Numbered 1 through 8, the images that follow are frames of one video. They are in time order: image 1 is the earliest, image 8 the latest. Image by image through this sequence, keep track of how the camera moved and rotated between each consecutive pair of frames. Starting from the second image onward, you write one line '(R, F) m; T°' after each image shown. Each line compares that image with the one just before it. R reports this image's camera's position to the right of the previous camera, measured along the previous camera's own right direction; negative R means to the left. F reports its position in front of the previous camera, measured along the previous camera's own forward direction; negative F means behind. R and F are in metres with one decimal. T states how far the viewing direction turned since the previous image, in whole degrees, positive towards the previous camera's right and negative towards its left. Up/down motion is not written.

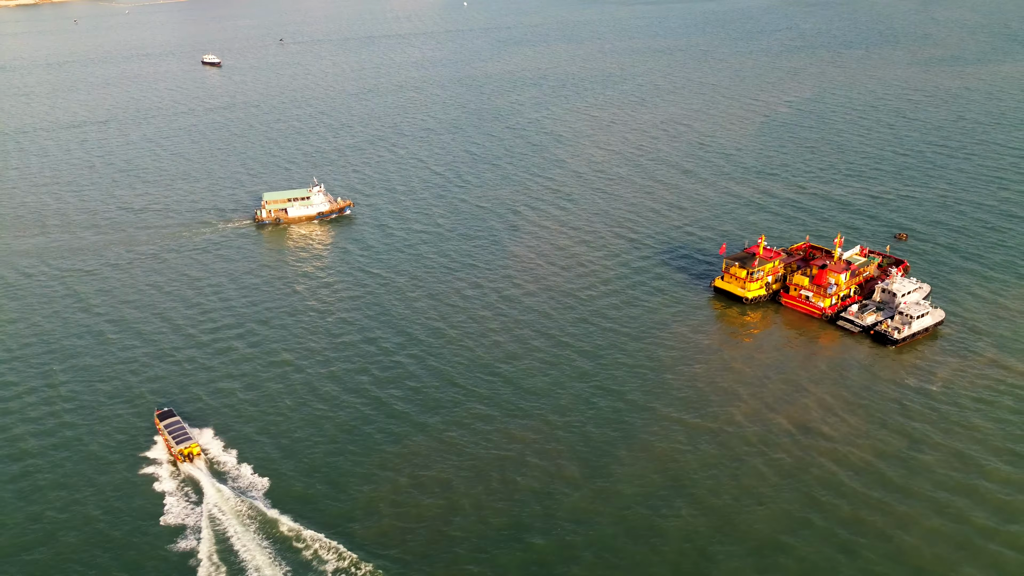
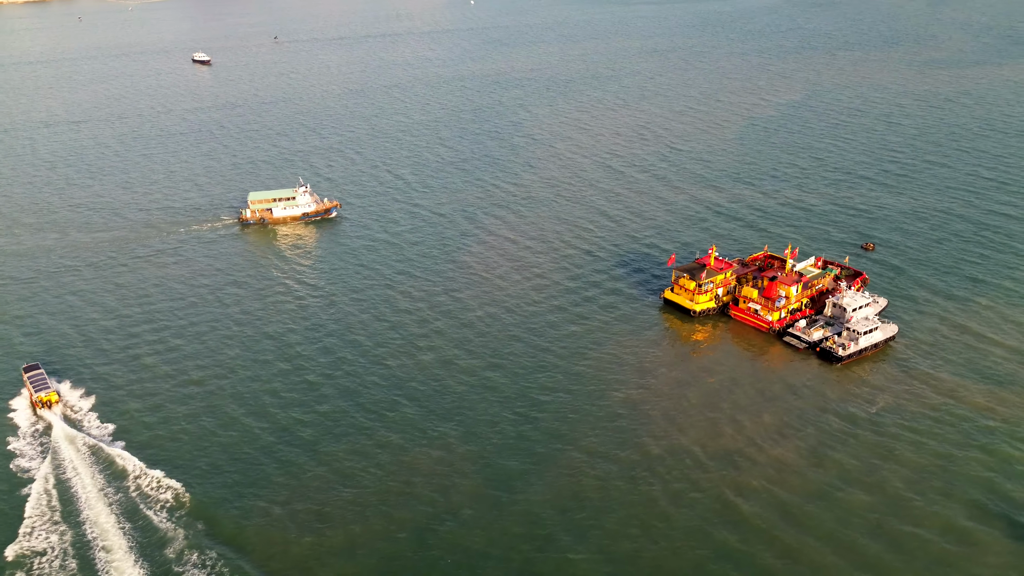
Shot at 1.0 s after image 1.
(+9.9, +2.9) m; -1°
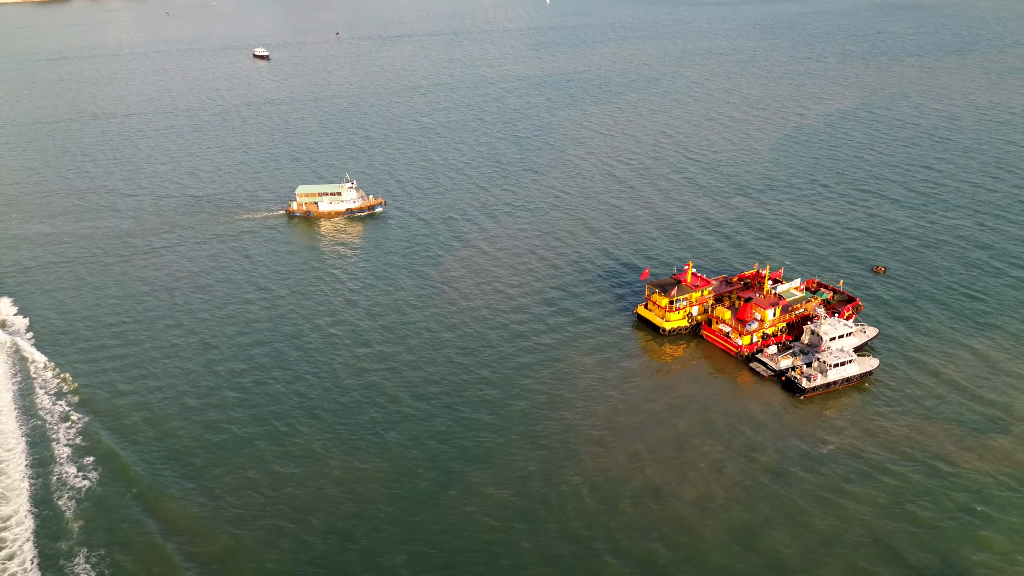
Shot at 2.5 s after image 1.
(+15.1, +2.4) m; -6°
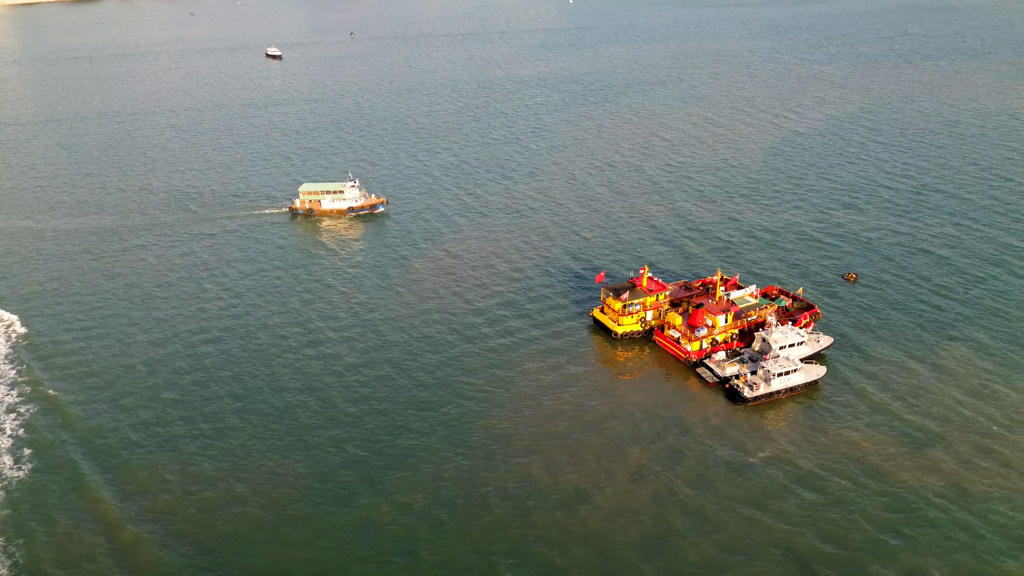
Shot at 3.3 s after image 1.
(+10.1, -0.3) m; -2°
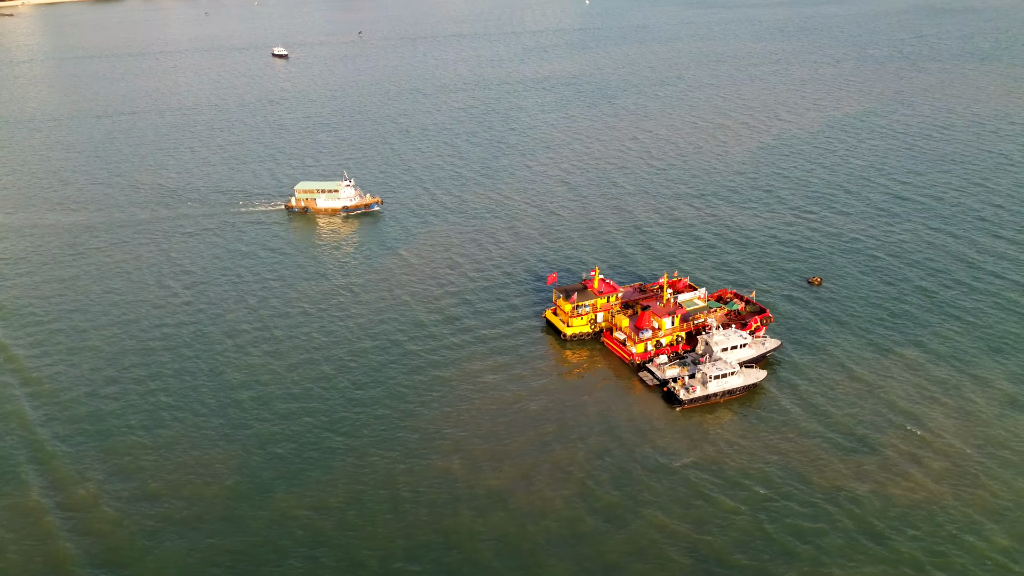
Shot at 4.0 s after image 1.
(+9.7, -1.1) m; -2°
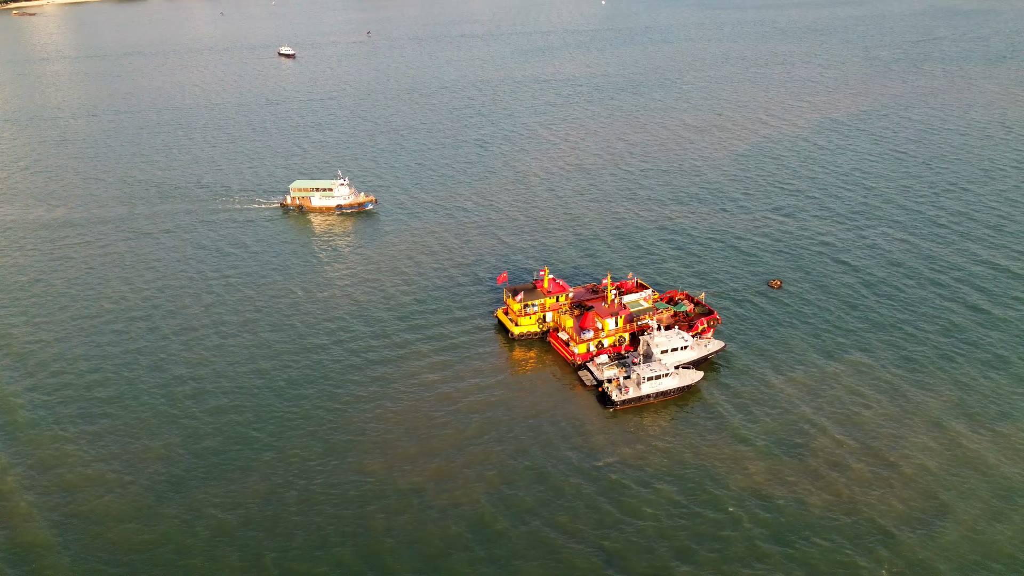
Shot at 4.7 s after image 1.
(+10.2, -1.2) m; -2°
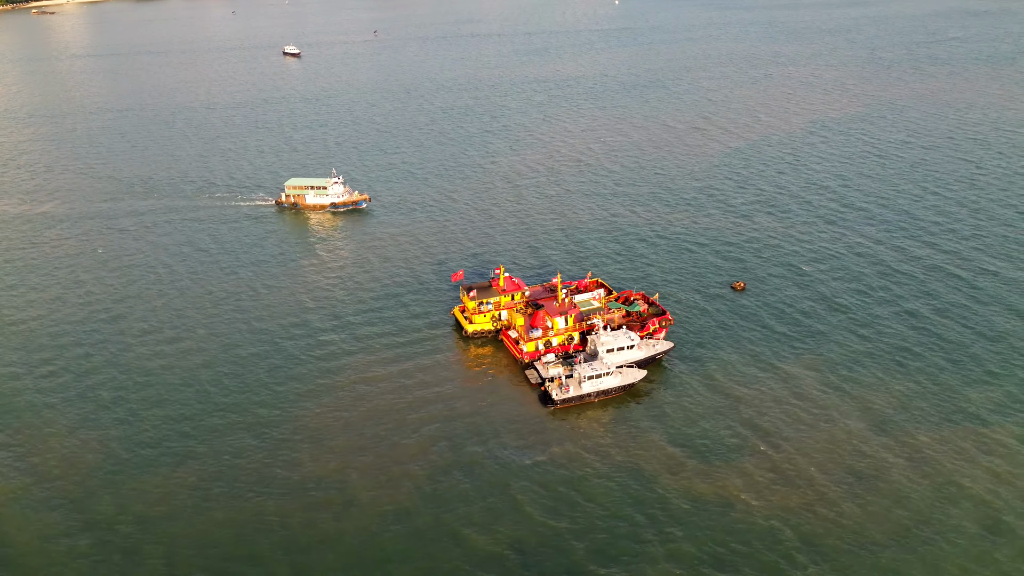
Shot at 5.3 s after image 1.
(+9.1, -1.1) m; -1°
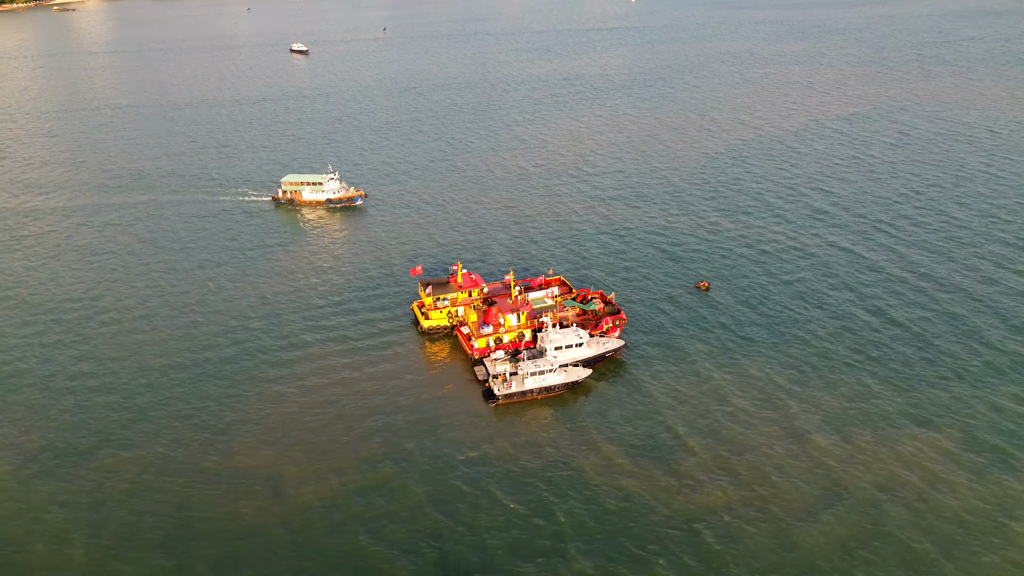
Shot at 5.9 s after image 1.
(+9.1, -0.8) m; -2°
